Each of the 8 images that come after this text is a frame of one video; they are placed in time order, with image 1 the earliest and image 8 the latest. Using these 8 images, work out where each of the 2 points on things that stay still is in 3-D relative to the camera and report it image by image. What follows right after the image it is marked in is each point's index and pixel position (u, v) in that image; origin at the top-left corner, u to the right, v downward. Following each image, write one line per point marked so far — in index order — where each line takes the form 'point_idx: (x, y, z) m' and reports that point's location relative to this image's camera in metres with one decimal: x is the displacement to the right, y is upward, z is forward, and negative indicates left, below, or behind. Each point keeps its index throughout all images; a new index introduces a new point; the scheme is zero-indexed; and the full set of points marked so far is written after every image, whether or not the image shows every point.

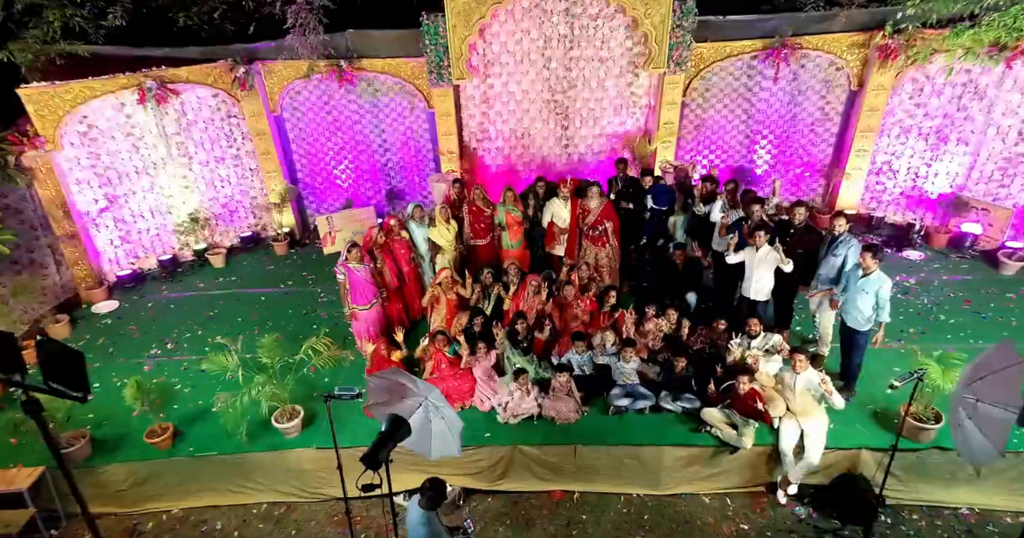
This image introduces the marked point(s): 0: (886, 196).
0: (+5.4, +1.1, +6.7) m
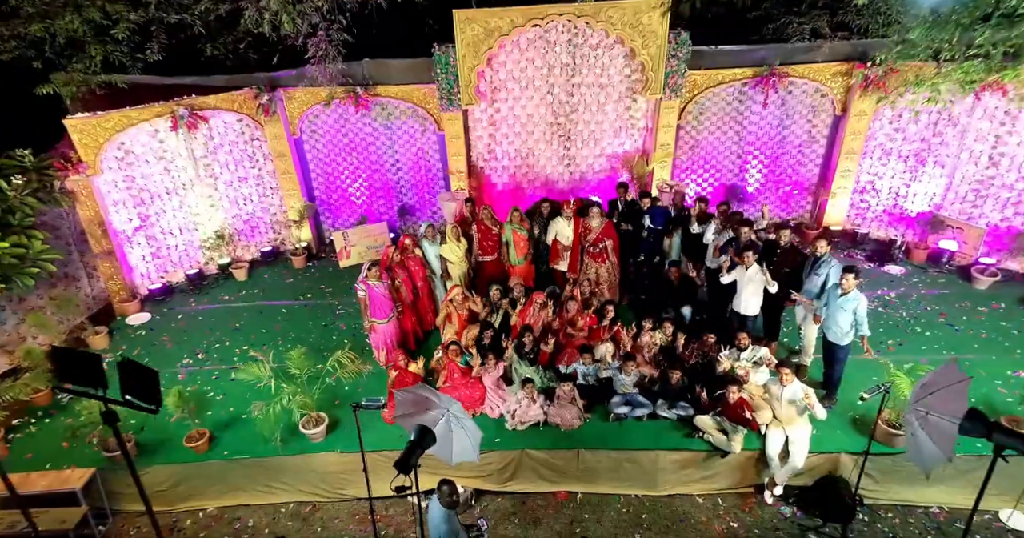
0: (+5.5, +0.9, +7.2) m
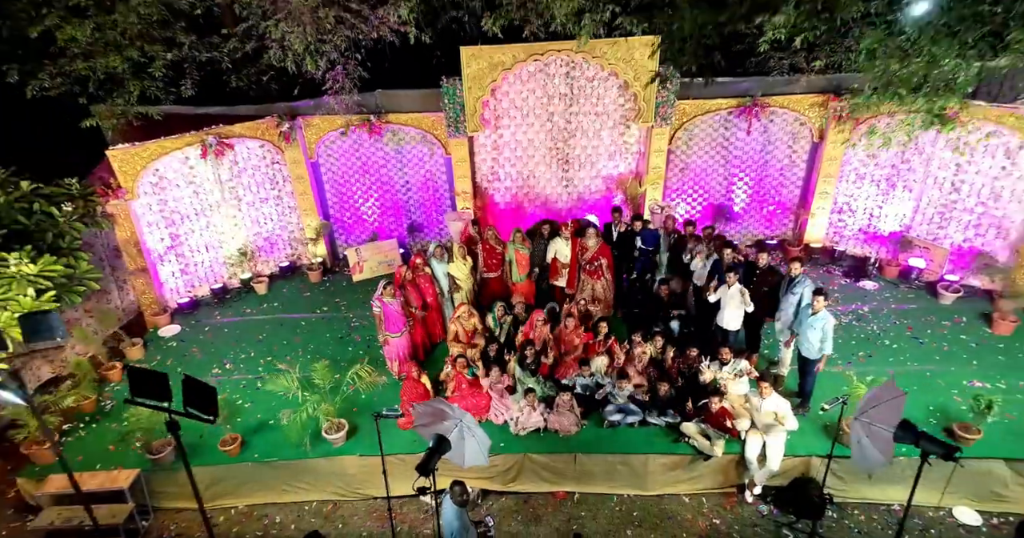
0: (+5.5, +0.6, +7.7) m
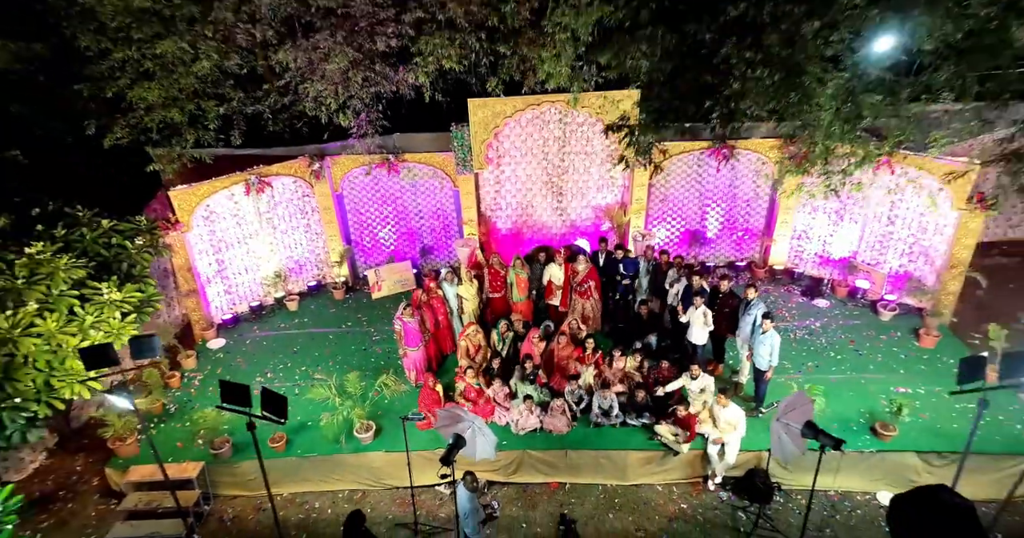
0: (+5.6, +0.2, +8.8) m
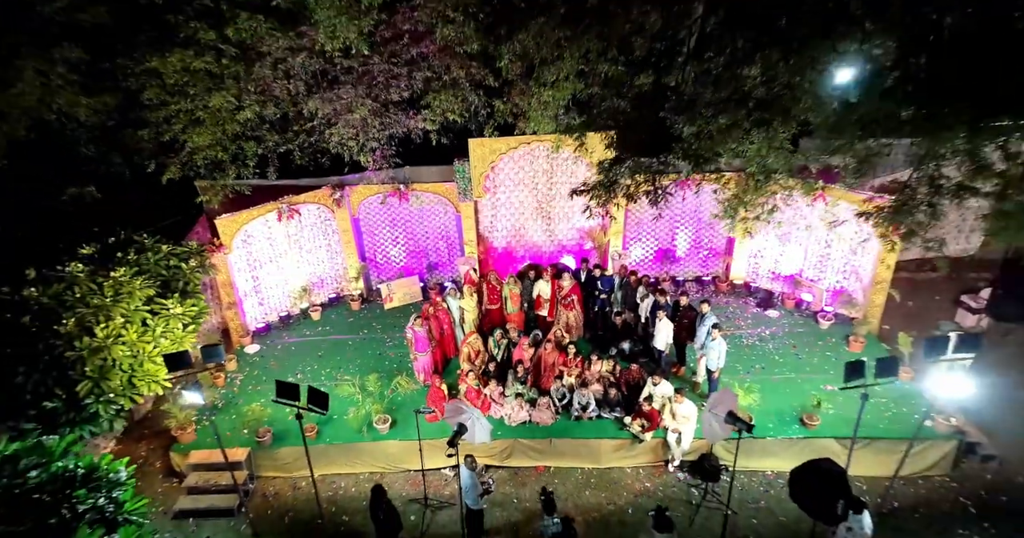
0: (+5.4, -0.1, +10.2) m
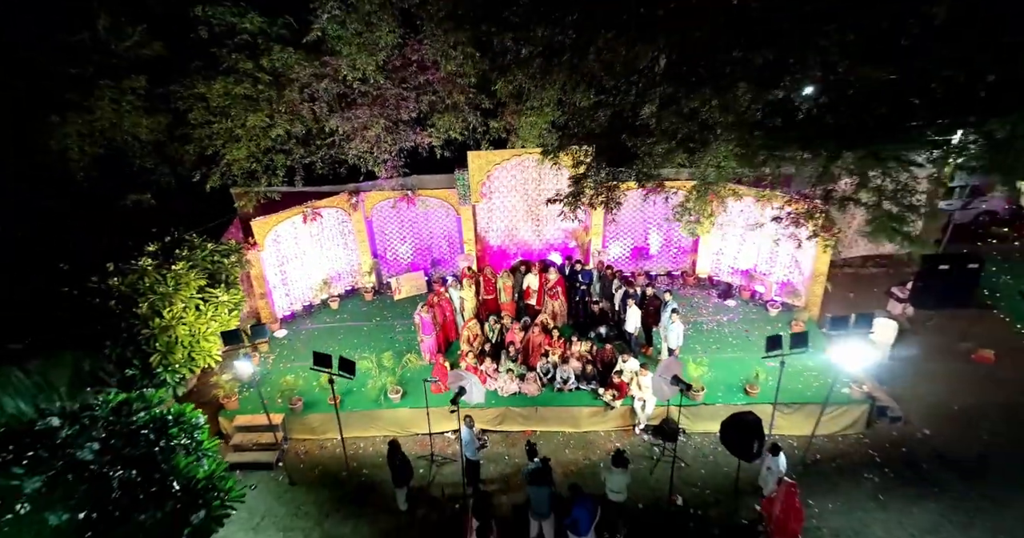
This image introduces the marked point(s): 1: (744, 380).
0: (+5.3, 0.0, +11.6) m
1: (+4.5, -2.2, +9.1) m
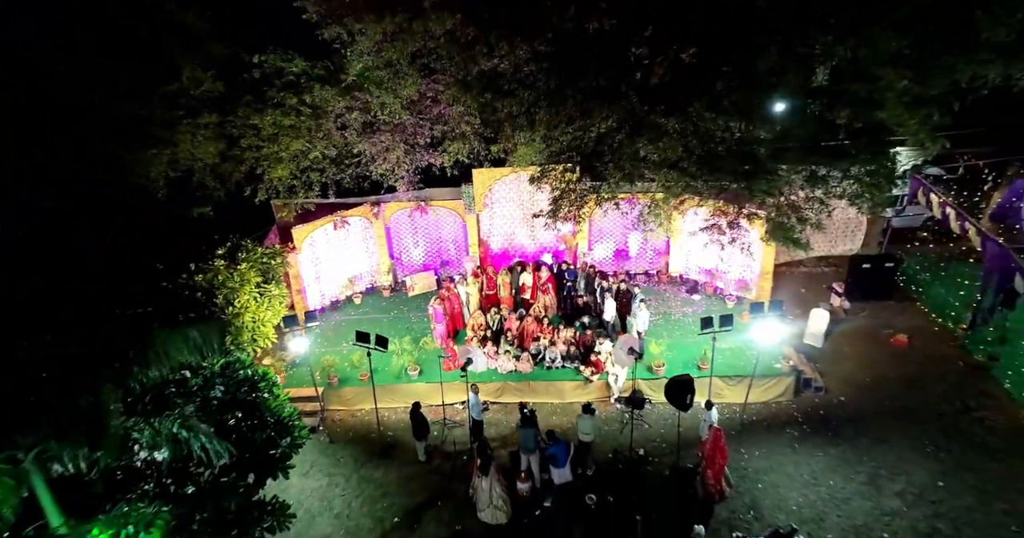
0: (+5.2, 0.0, +13.7) m
1: (+4.5, -2.2, +11.1) m
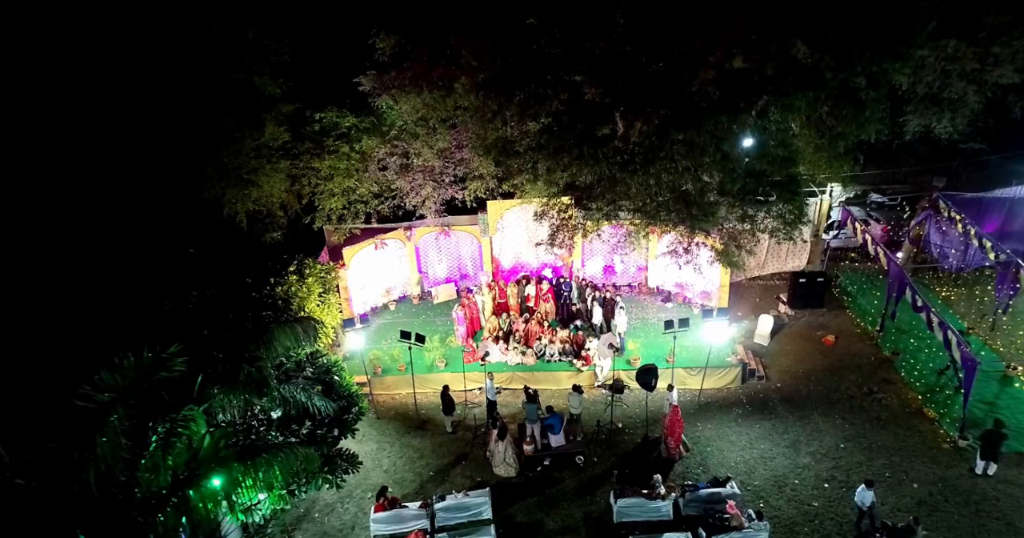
0: (+5.5, -0.4, +16.6) m
1: (+4.7, -2.6, +14.0) m
